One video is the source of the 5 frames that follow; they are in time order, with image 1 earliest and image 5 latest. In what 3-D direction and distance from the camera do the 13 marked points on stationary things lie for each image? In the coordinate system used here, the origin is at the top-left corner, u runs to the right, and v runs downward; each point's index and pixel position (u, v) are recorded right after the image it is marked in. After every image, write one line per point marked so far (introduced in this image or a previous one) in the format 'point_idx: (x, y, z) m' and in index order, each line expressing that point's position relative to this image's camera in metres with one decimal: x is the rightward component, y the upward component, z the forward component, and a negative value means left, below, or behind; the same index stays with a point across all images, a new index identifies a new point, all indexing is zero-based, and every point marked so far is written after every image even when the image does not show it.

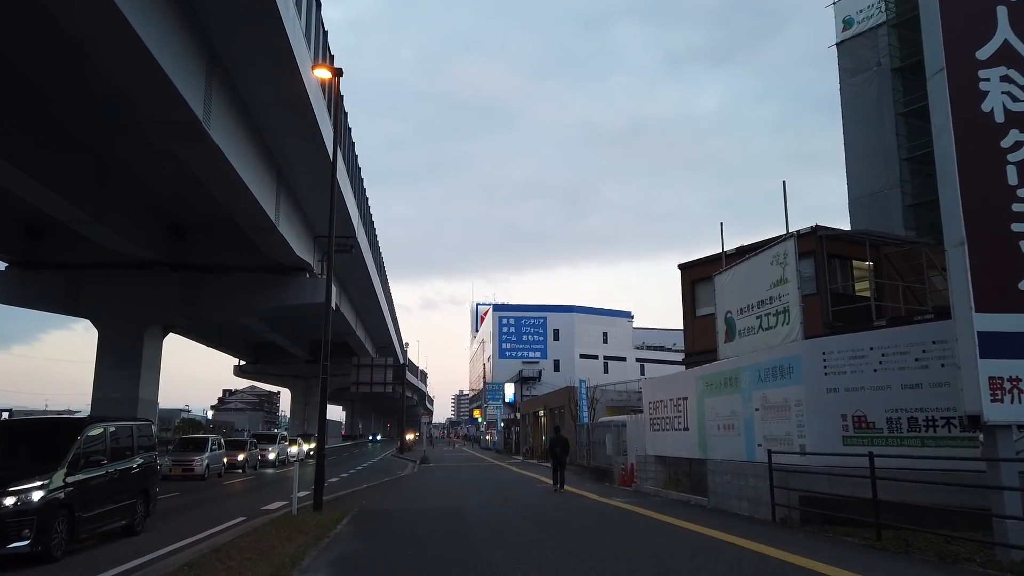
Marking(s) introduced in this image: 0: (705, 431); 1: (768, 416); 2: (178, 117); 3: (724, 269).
0: (+3.5, -2.6, +13.4) m
1: (+3.9, -1.9, +11.1) m
2: (-7.7, +3.8, +17.0) m
3: (+3.9, +0.3, +13.4) m
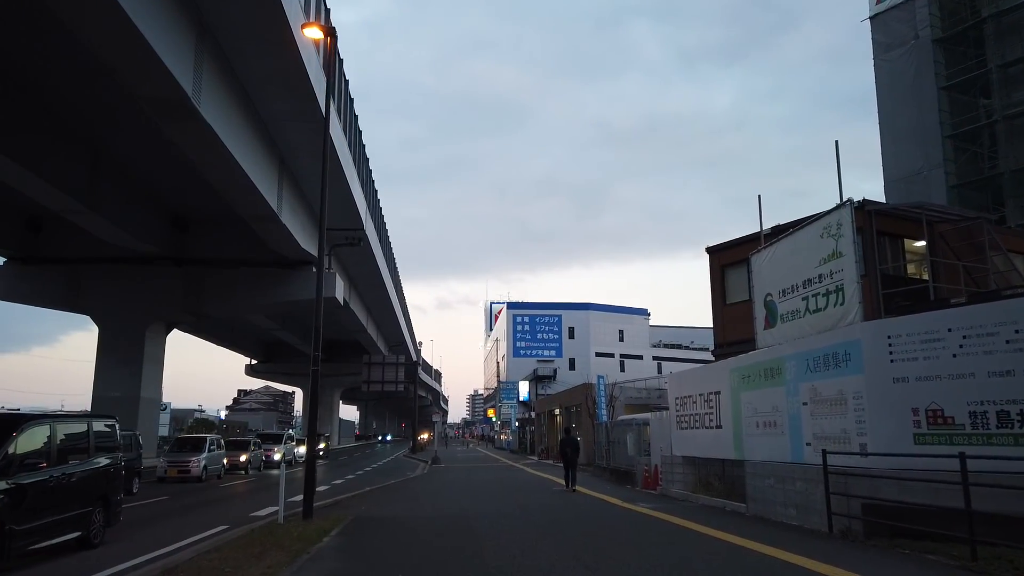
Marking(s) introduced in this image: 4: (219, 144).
0: (+3.8, -2.3, +12.0) m
1: (+4.0, -1.6, +9.6) m
2: (-7.4, +4.1, +15.8) m
3: (+4.1, +0.7, +12.0) m
4: (-7.3, +3.6, +18.3) m
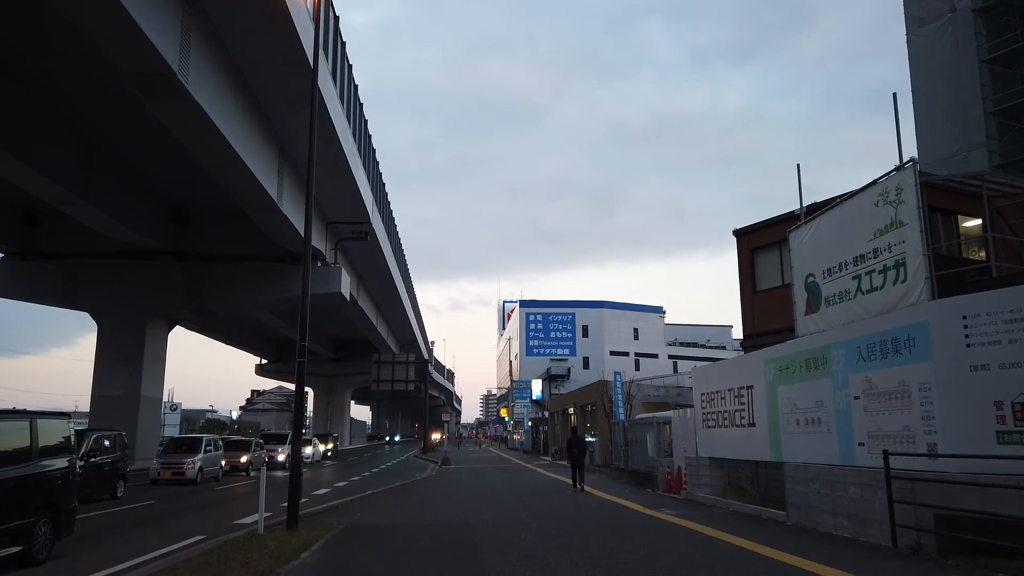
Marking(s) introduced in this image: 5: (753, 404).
0: (+3.9, -2.0, +10.7) m
1: (+4.1, -1.3, +8.3) m
2: (-7.2, +4.3, +14.7) m
3: (+4.2, +0.9, +10.7) m
4: (-7.1, +3.8, +17.2) m
5: (+3.8, -1.9, +11.7) m
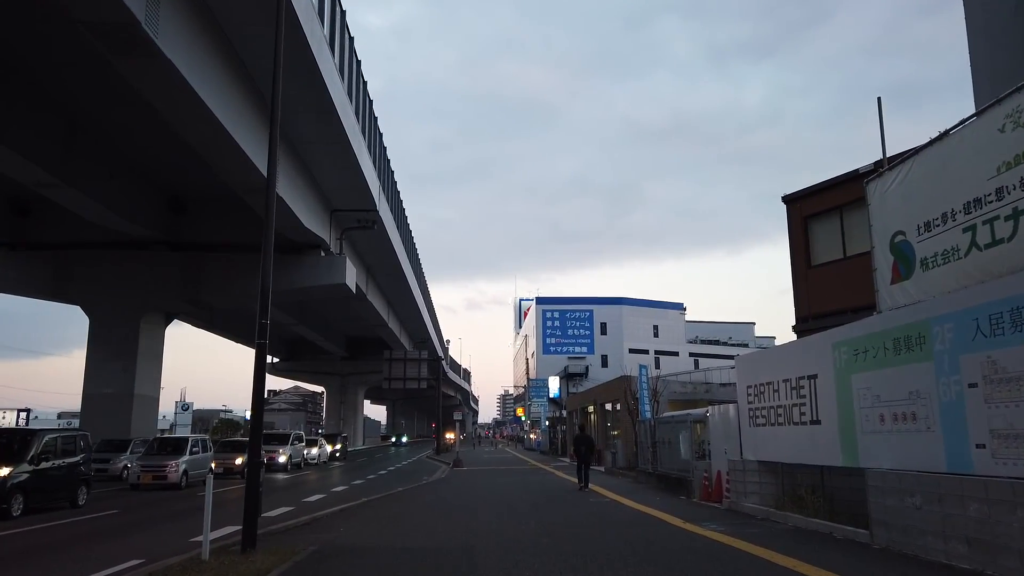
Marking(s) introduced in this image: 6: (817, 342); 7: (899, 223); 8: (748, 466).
0: (+4.0, -1.6, +8.6) m
1: (+4.2, -0.9, +6.3) m
2: (-7.0, +4.7, +12.9) m
3: (+4.3, +1.4, +8.6) m
4: (-6.8, +4.1, +15.4) m
5: (+4.0, -1.4, +9.6) m
6: (+4.0, -0.7, +9.7) m
7: (+4.3, +0.7, +8.1) m
8: (+3.8, -2.8, +11.6) m
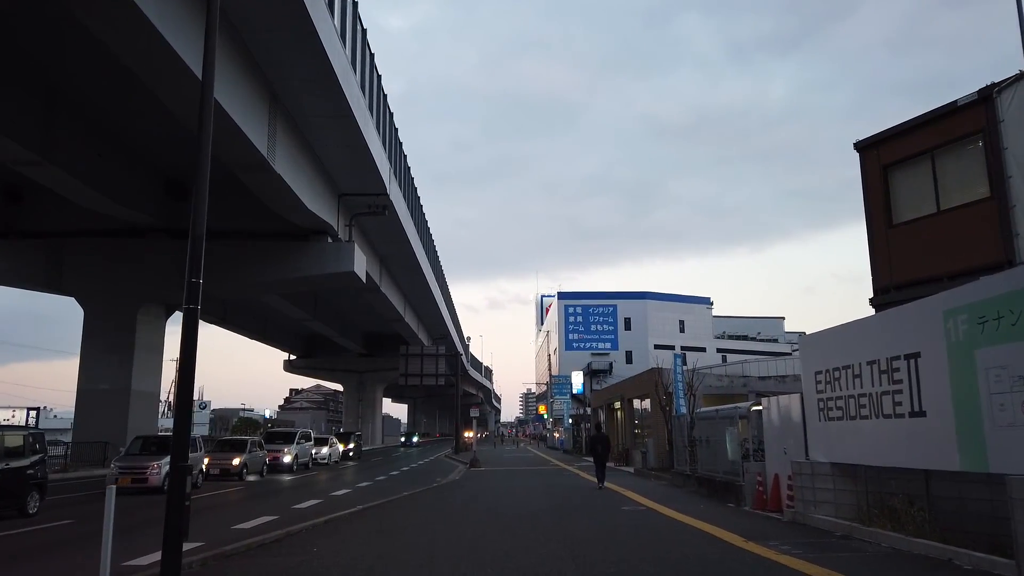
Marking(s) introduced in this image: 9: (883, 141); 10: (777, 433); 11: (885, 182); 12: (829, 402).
0: (+4.2, -1.1, +6.5) m
1: (+4.3, -0.5, +4.1) m
2: (-6.8, +5.1, +11.1) m
3: (+4.4, +1.8, +6.5) m
4: (-6.5, +4.6, +13.6) m
5: (+4.2, -1.0, +7.5) m
6: (+4.2, -0.2, +7.5) m
7: (+4.4, +1.2, +5.9) m
8: (+4.0, -2.3, +9.5) m
9: (+5.1, +2.0, +10.1) m
10: (+4.0, -2.2, +11.0) m
11: (+5.2, +1.5, +10.2) m
12: (+4.1, -1.4, +9.3) m
